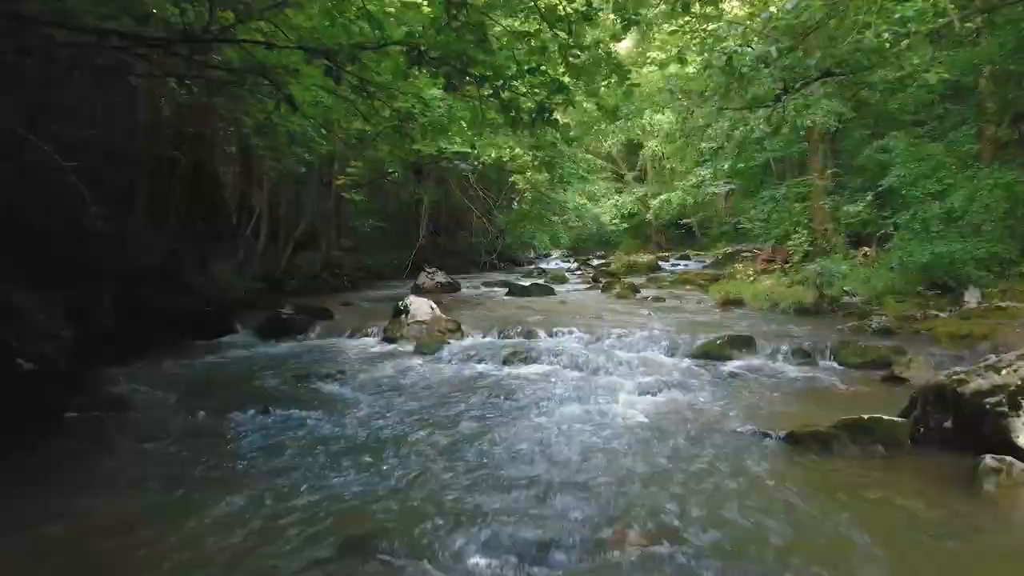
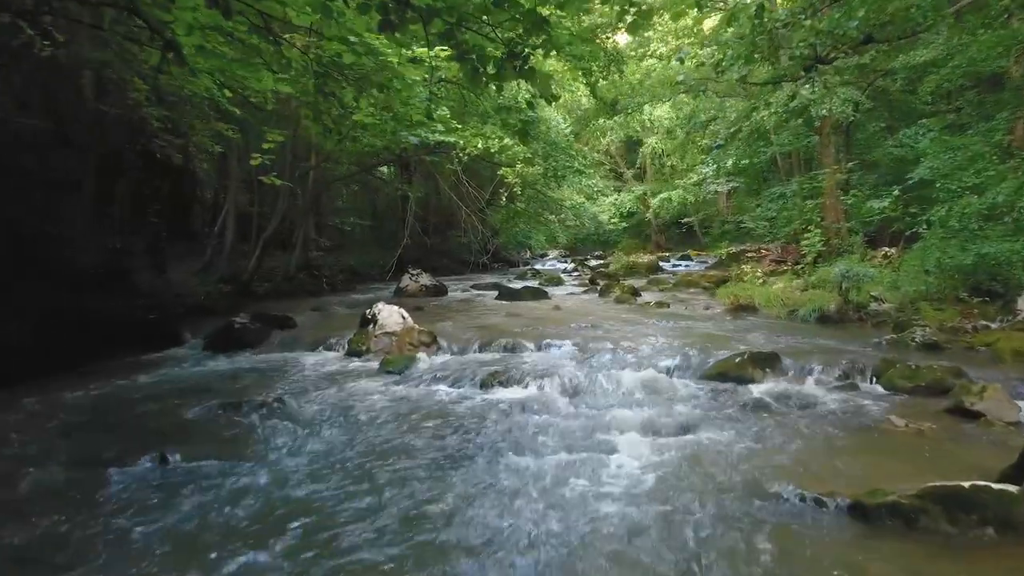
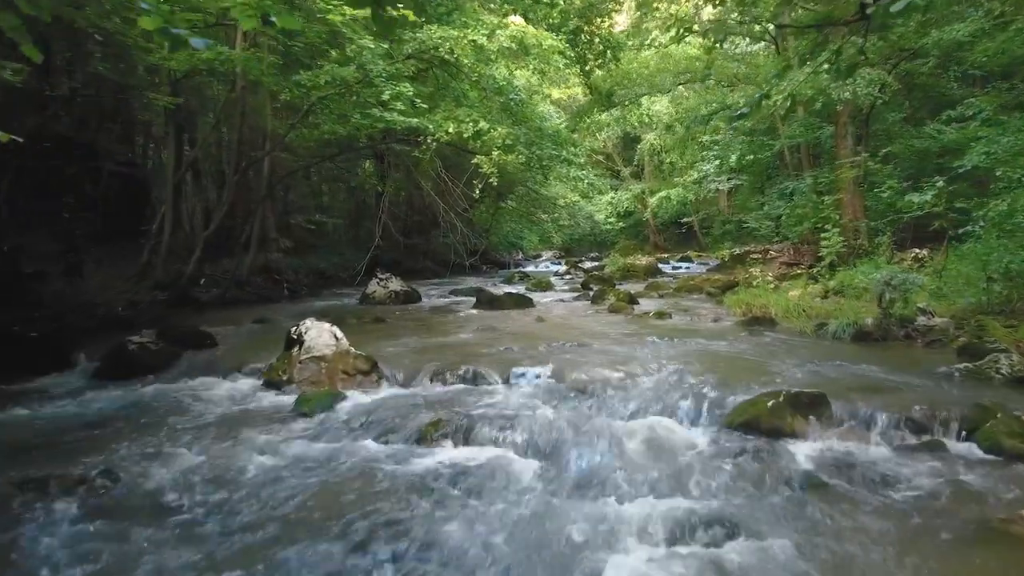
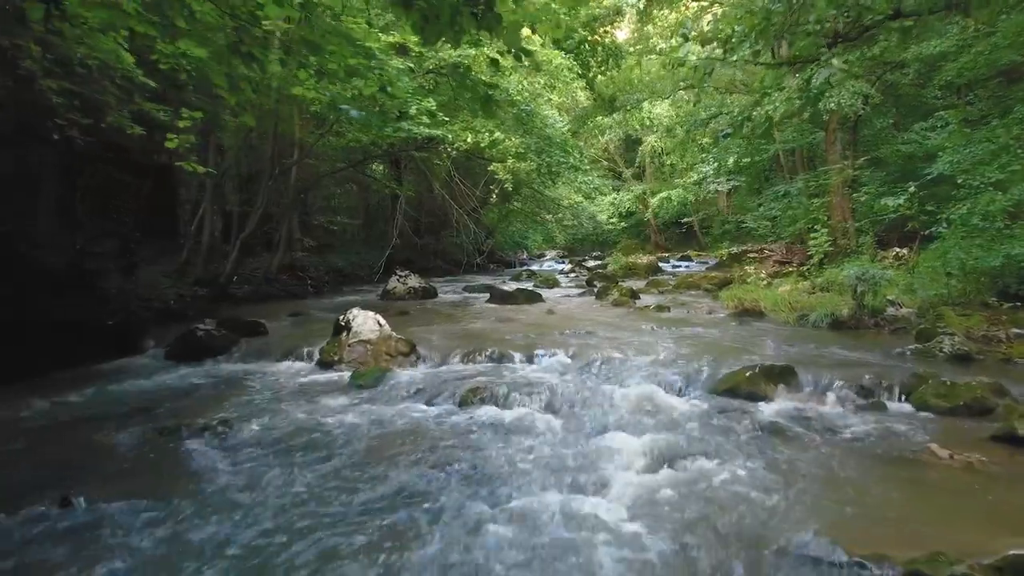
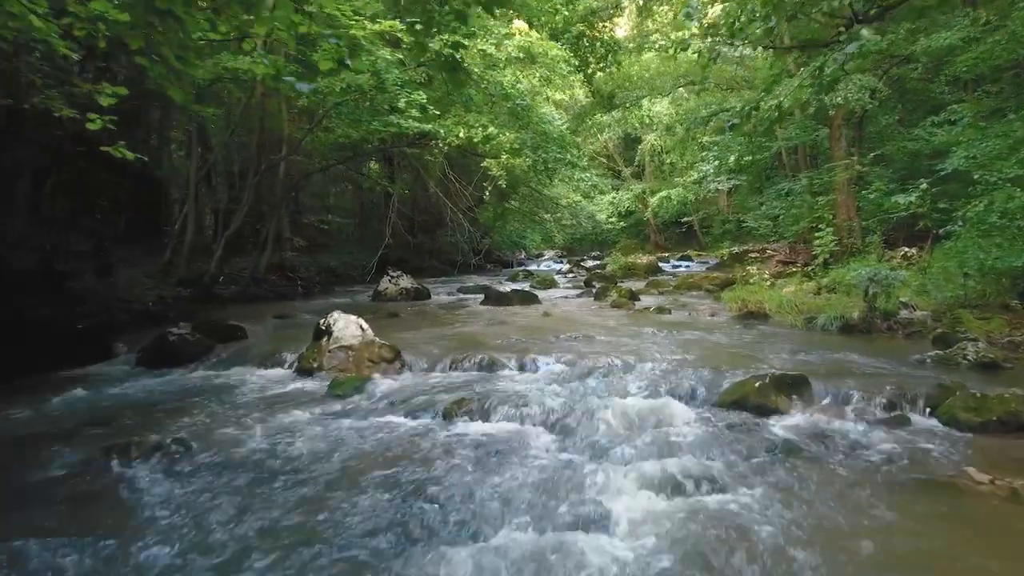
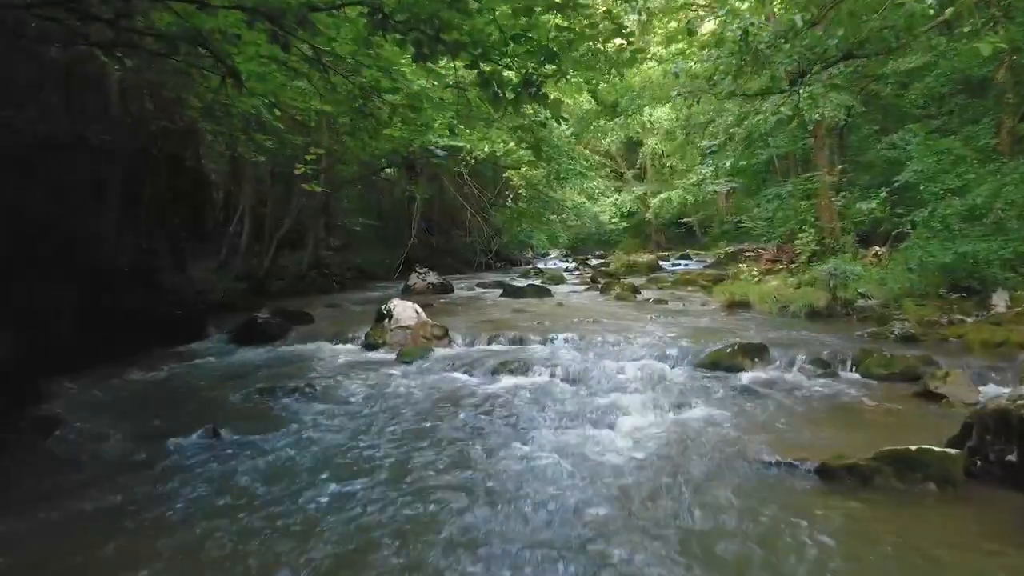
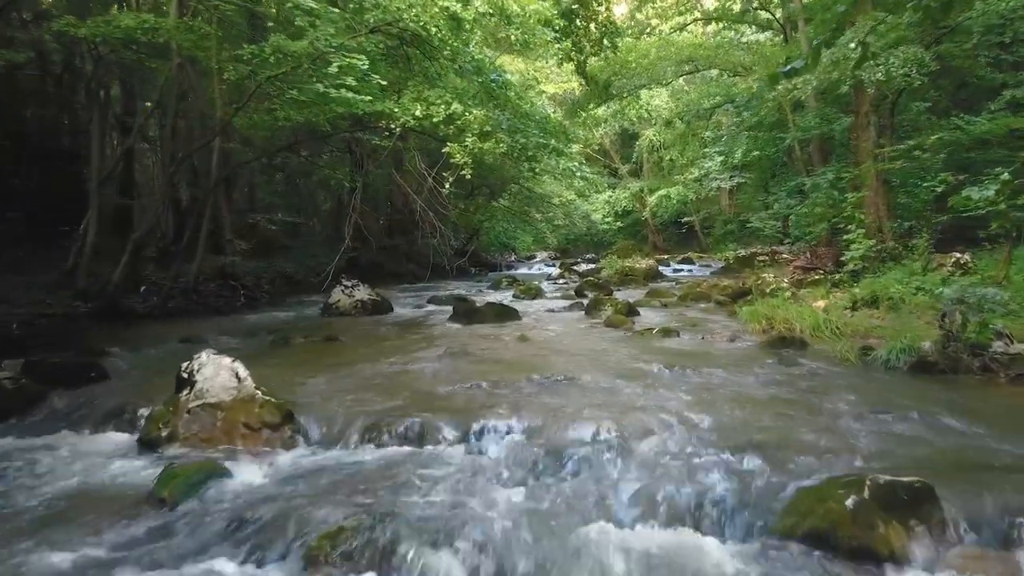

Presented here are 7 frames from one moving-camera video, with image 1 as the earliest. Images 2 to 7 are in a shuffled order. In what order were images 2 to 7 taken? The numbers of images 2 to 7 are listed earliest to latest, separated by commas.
6, 2, 4, 5, 3, 7
